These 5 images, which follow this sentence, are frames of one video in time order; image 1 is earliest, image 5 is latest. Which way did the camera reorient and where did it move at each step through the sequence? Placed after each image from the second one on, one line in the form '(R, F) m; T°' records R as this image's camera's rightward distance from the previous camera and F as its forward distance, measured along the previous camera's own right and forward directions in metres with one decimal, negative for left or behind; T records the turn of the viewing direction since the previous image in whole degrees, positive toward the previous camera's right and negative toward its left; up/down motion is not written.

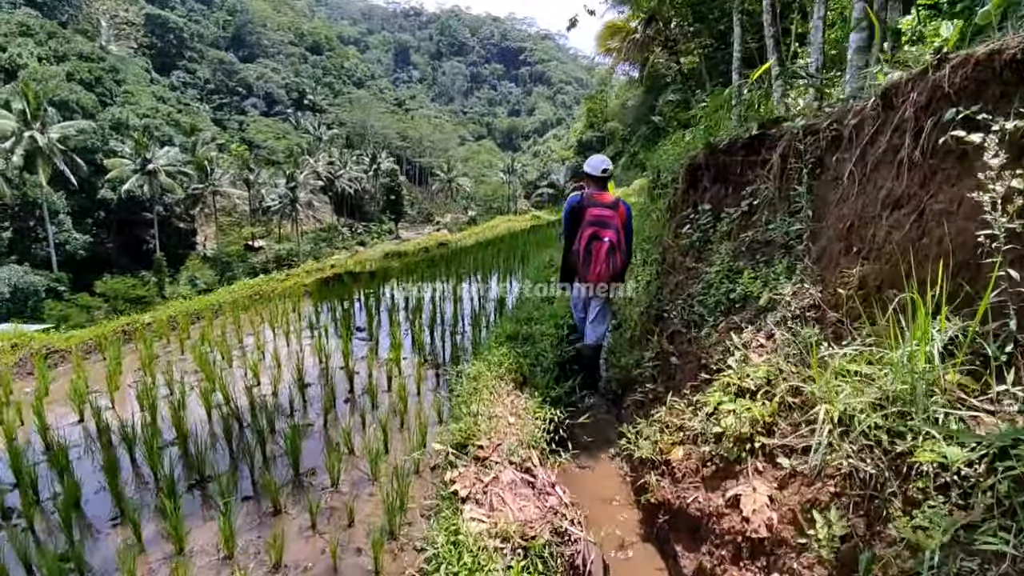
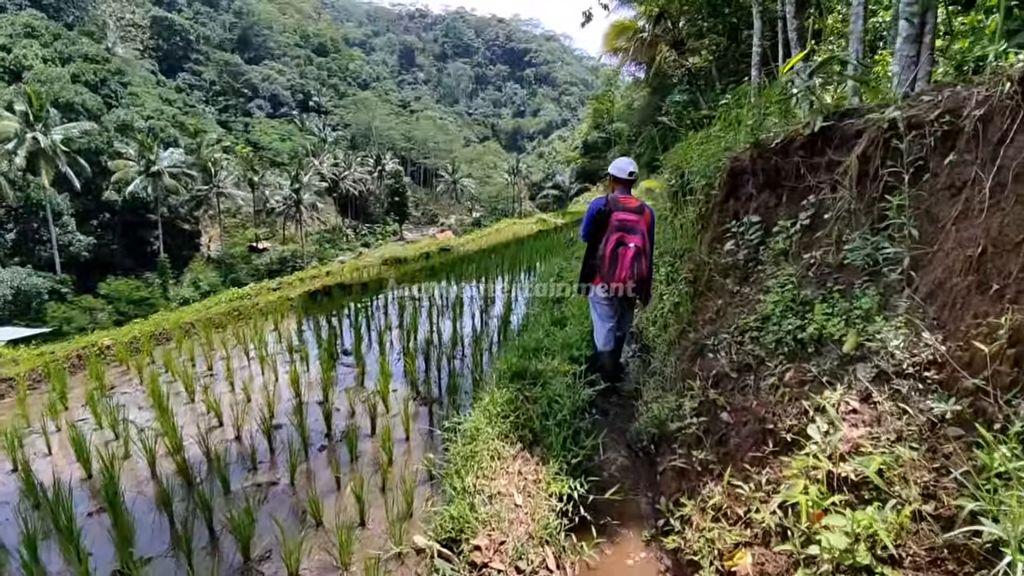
(0.0, +0.7) m; -1°
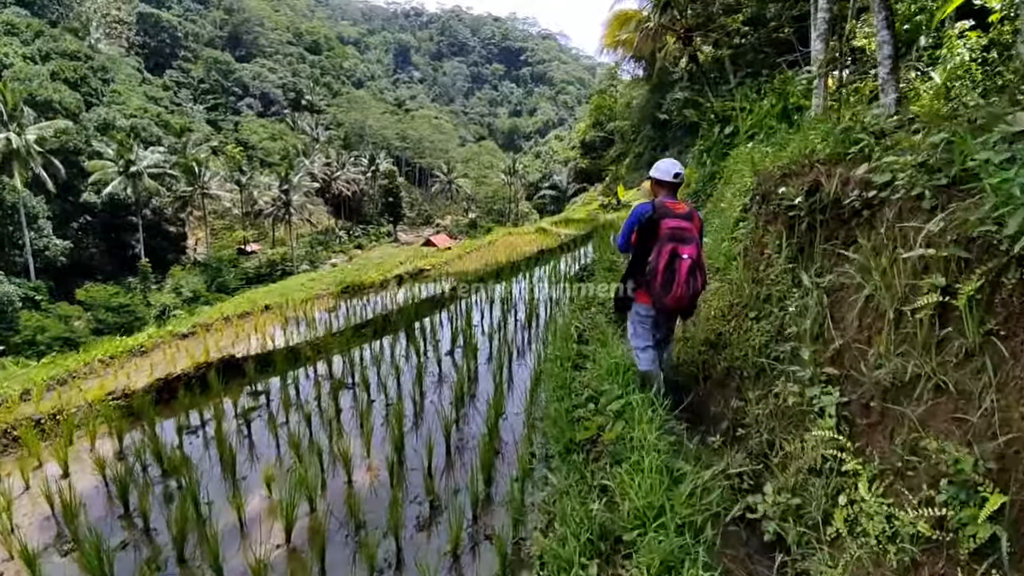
(+0.1, +2.9) m; 0°
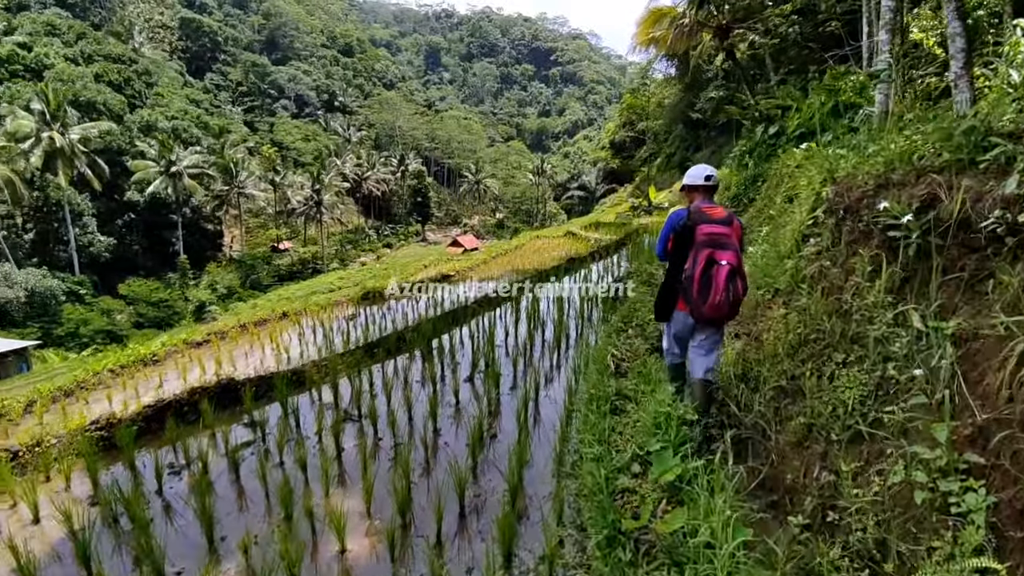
(0.0, +0.6) m; -3°
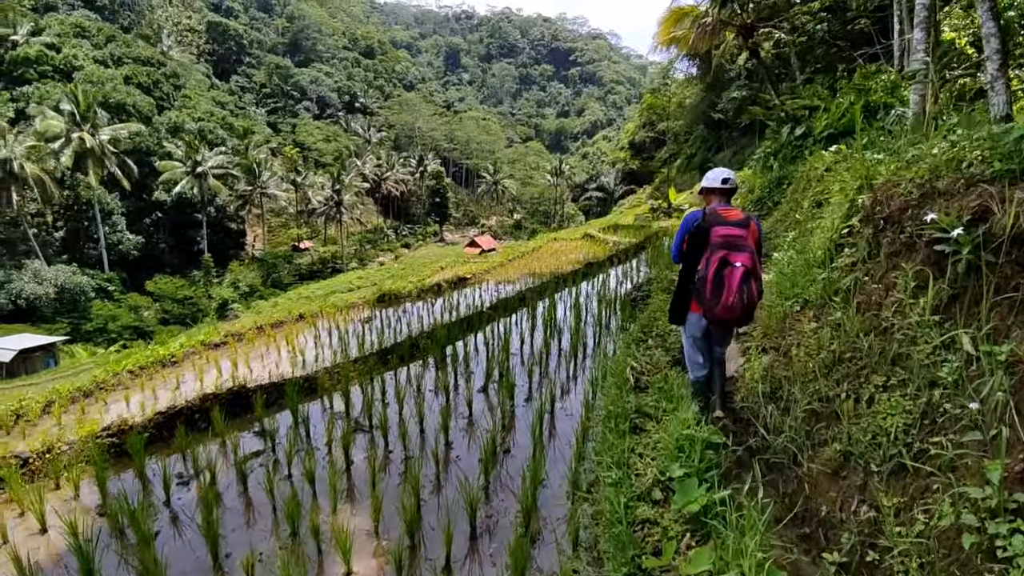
(0.0, +0.1) m; -2°
